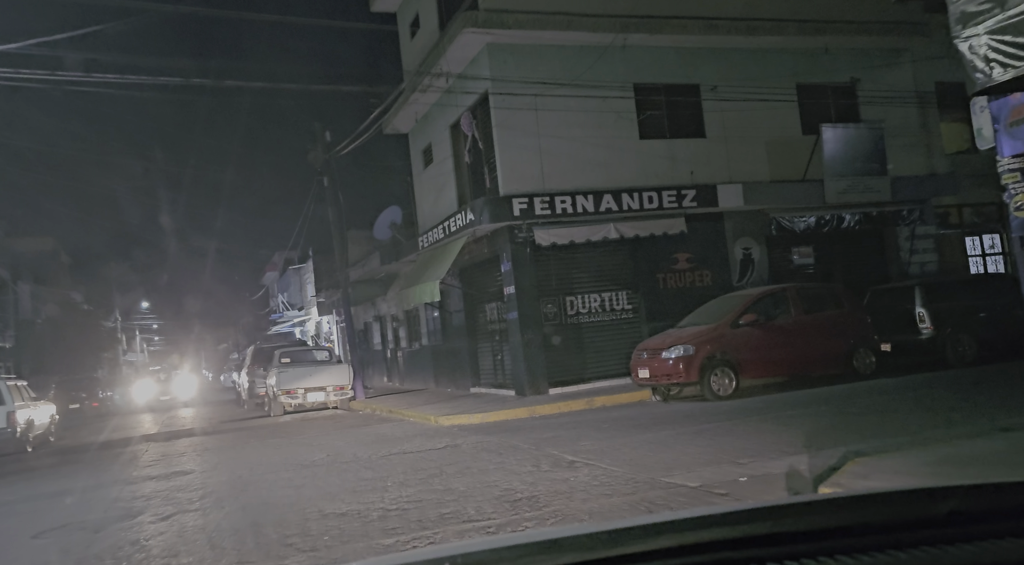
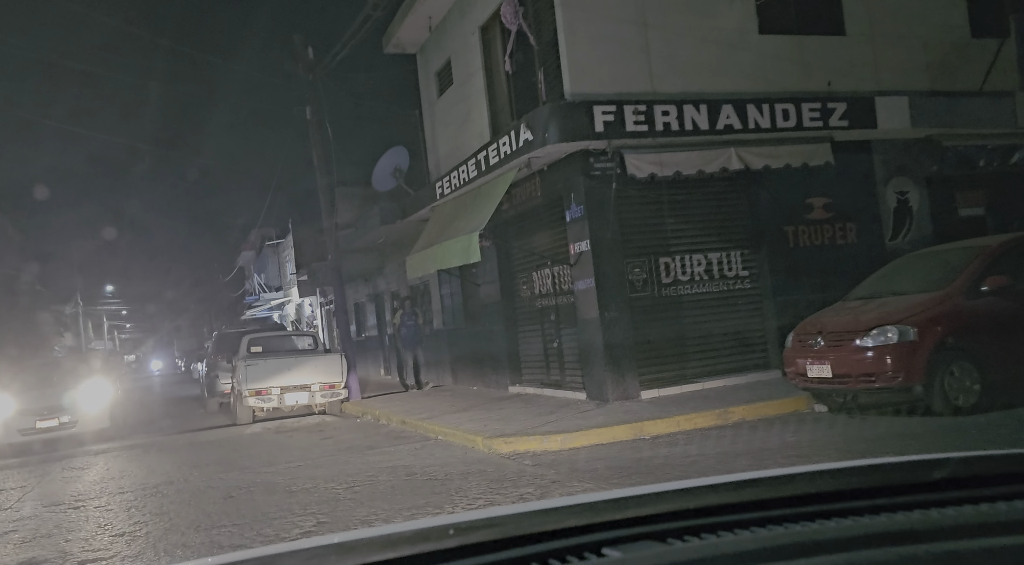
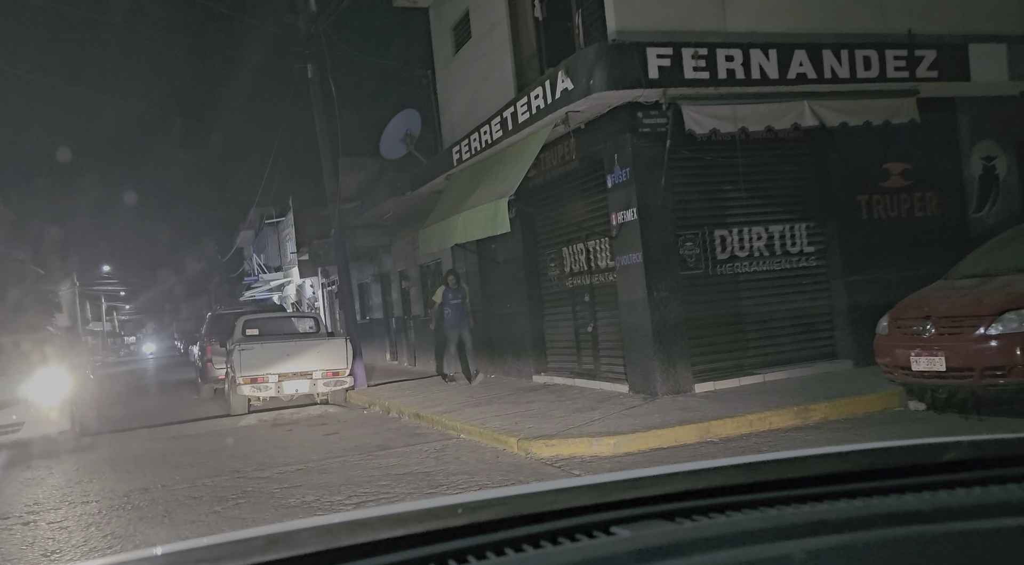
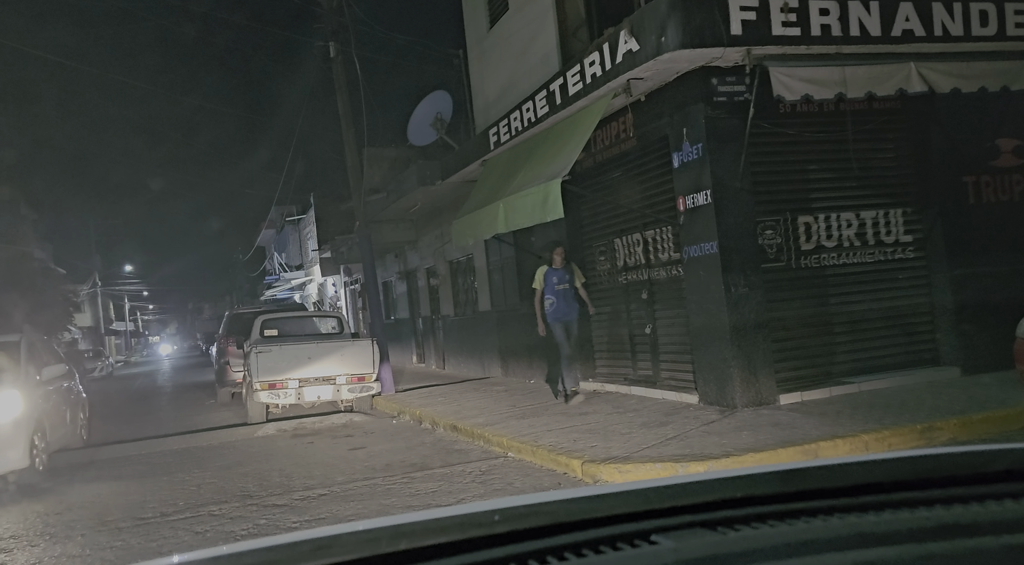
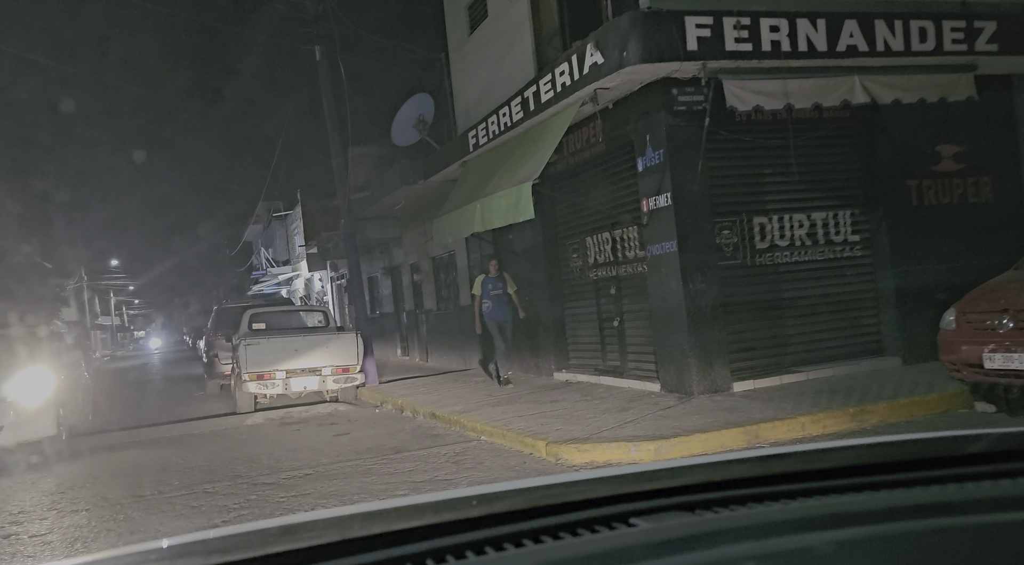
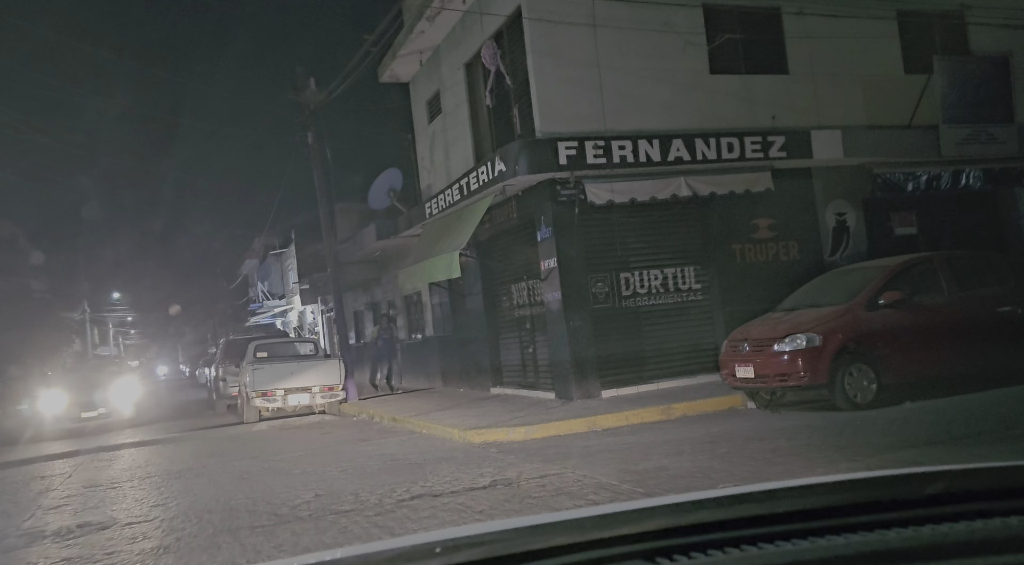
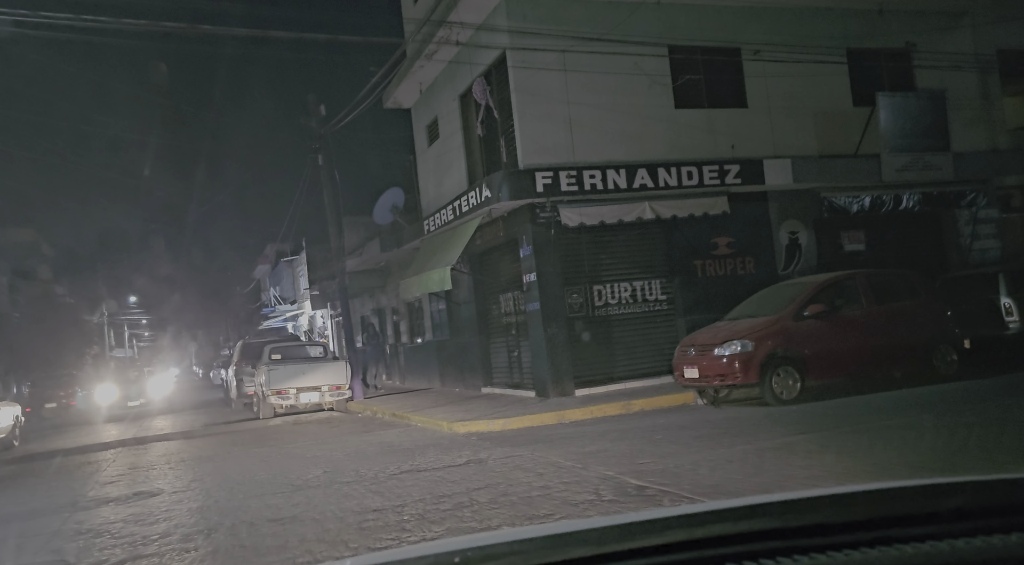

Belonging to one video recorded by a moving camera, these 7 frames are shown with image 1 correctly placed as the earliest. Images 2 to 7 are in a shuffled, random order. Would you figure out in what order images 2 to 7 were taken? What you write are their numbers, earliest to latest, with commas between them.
7, 6, 2, 3, 5, 4
